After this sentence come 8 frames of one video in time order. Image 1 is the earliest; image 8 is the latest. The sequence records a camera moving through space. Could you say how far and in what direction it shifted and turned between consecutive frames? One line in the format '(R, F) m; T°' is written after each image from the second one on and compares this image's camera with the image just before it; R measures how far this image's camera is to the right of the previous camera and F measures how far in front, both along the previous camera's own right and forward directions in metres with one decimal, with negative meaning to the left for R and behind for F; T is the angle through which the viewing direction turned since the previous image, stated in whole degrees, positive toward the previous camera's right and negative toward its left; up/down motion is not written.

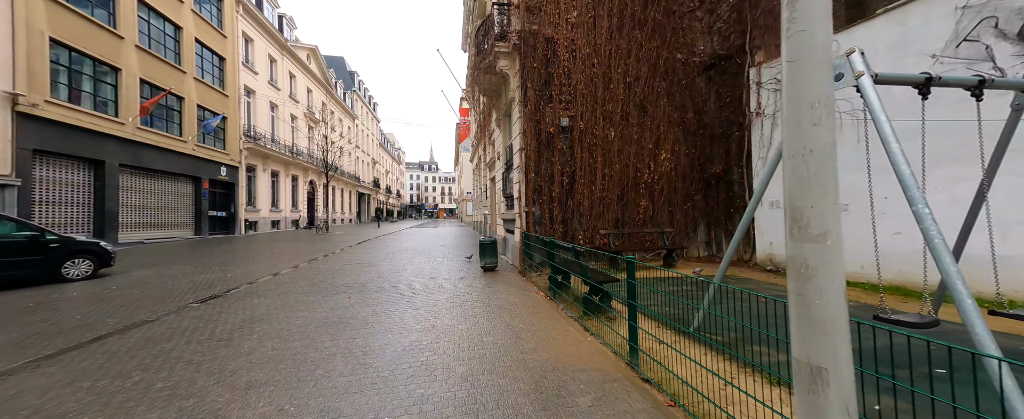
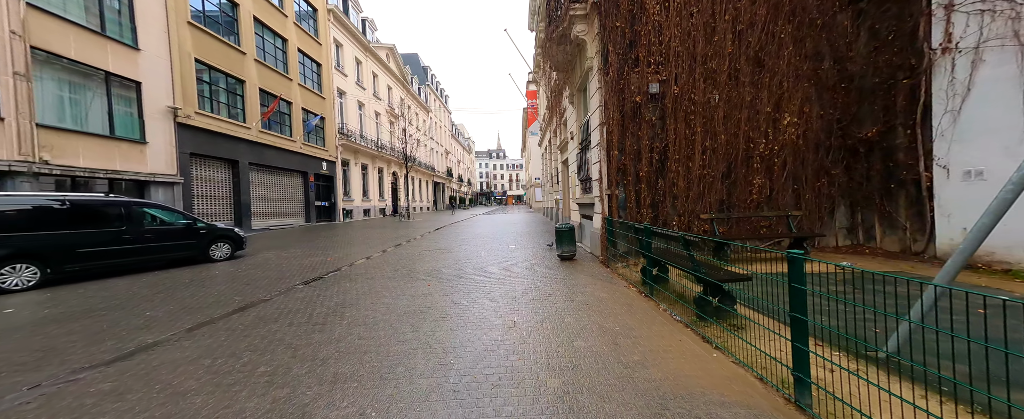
(-0.3, +0.5) m; -13°
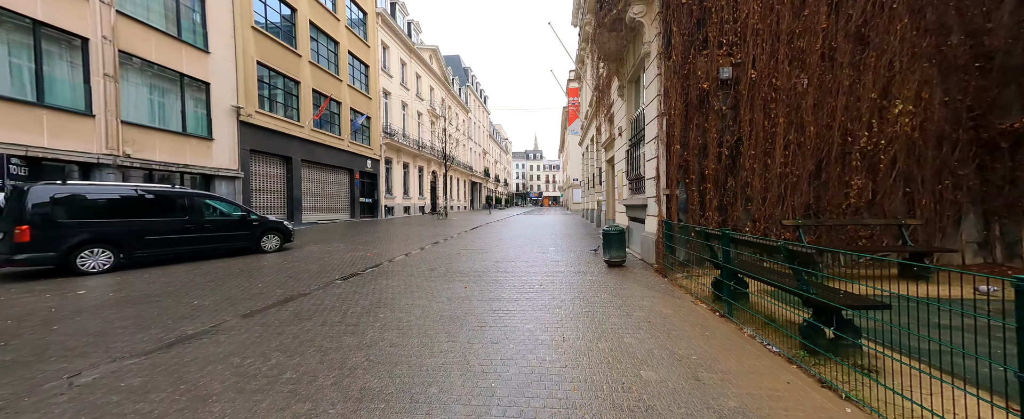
(-0.2, +0.5) m; -7°
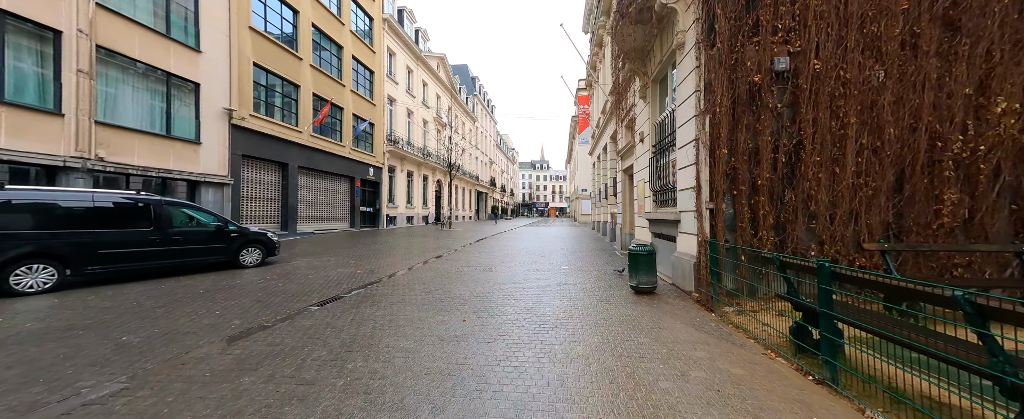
(-0.1, +0.9) m; -1°
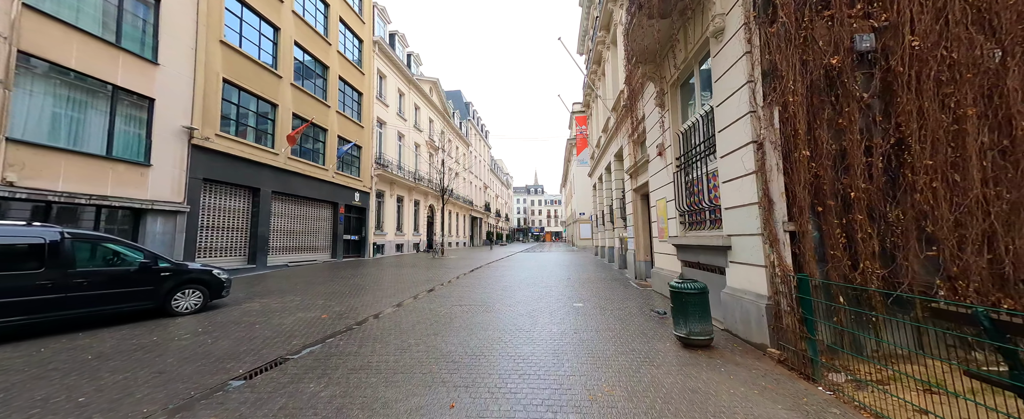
(-0.1, +1.2) m; +1°
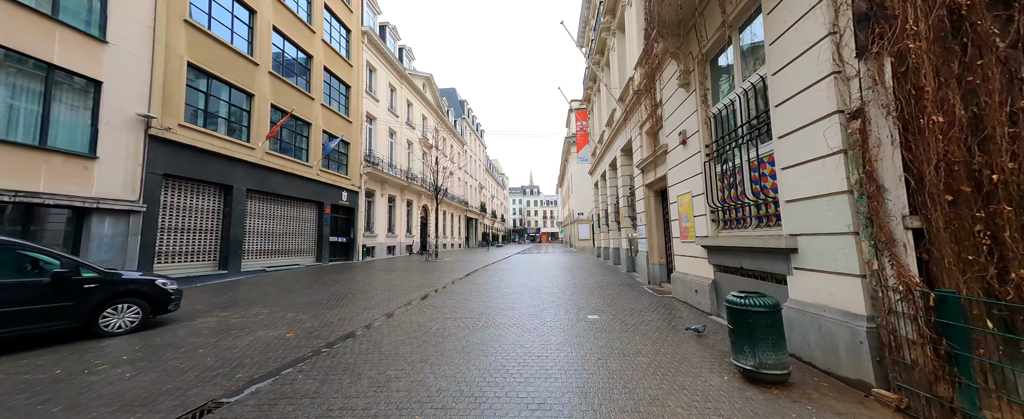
(-0.1, +0.9) m; +1°
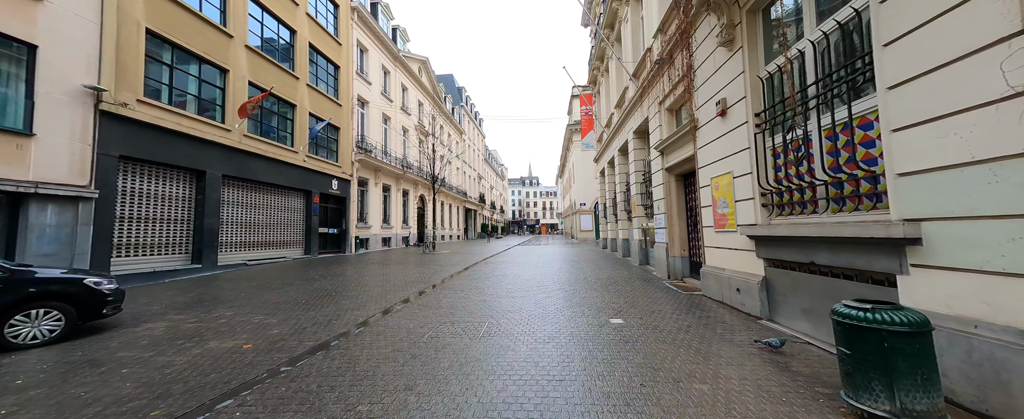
(-0.1, +1.0) m; 0°
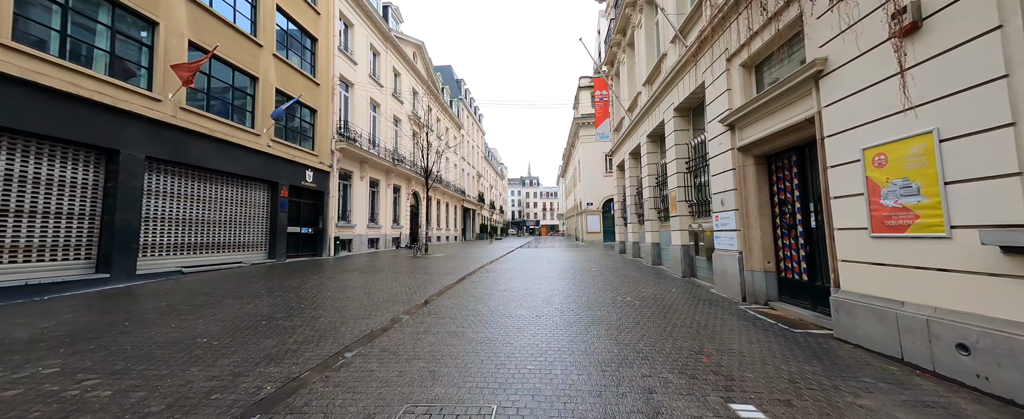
(-0.3, +2.2) m; 0°
